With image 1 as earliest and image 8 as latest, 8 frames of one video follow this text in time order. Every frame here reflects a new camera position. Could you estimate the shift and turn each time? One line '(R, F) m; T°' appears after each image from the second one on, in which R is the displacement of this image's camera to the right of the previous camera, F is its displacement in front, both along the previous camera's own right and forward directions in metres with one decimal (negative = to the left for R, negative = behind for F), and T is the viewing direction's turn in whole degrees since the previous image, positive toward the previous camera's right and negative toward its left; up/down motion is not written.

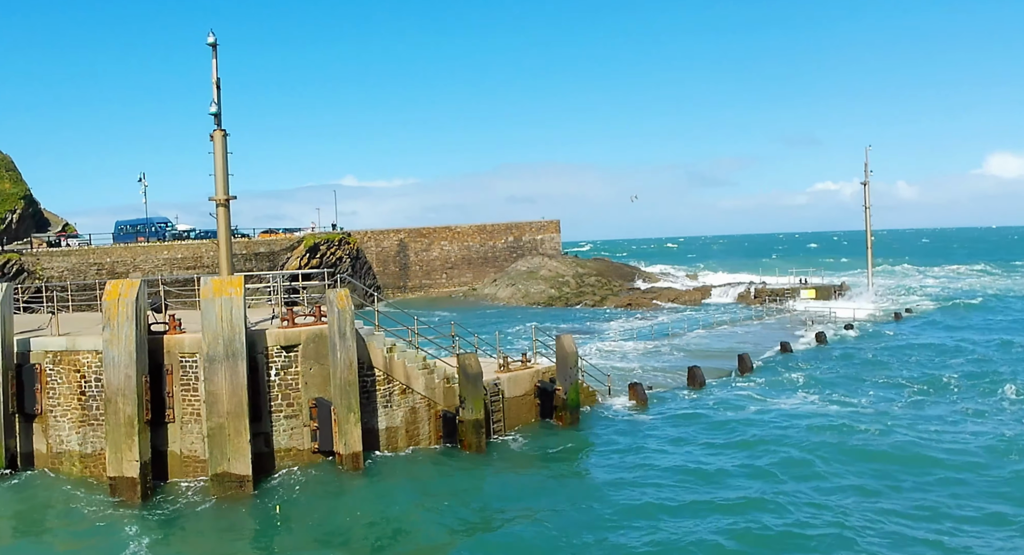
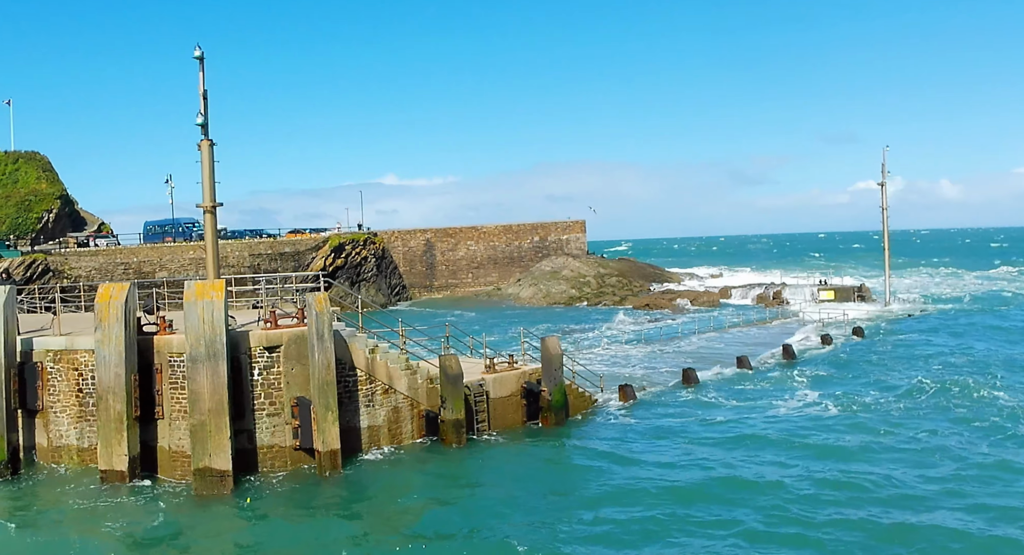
(+1.1, -0.4) m; -2°
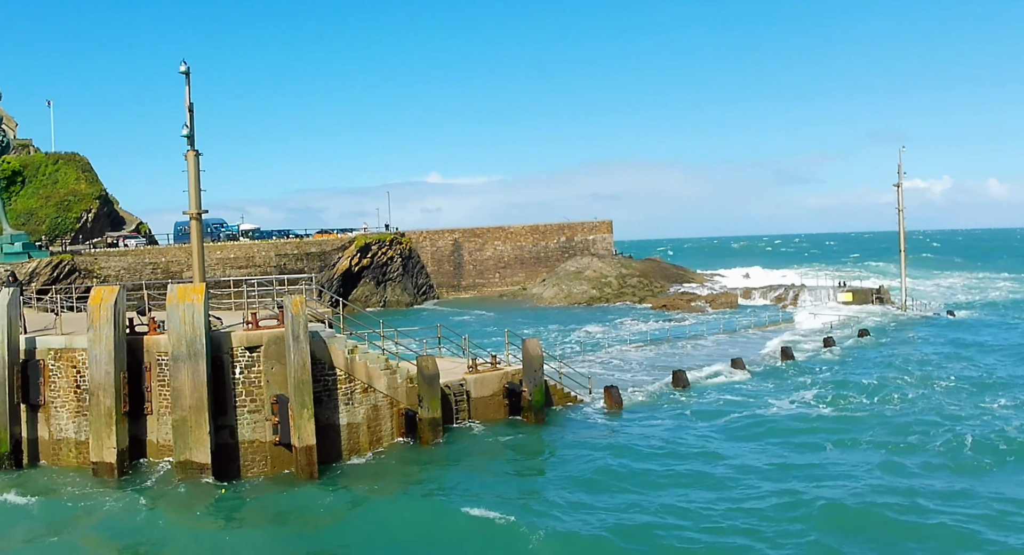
(+1.3, -0.6) m; -2°
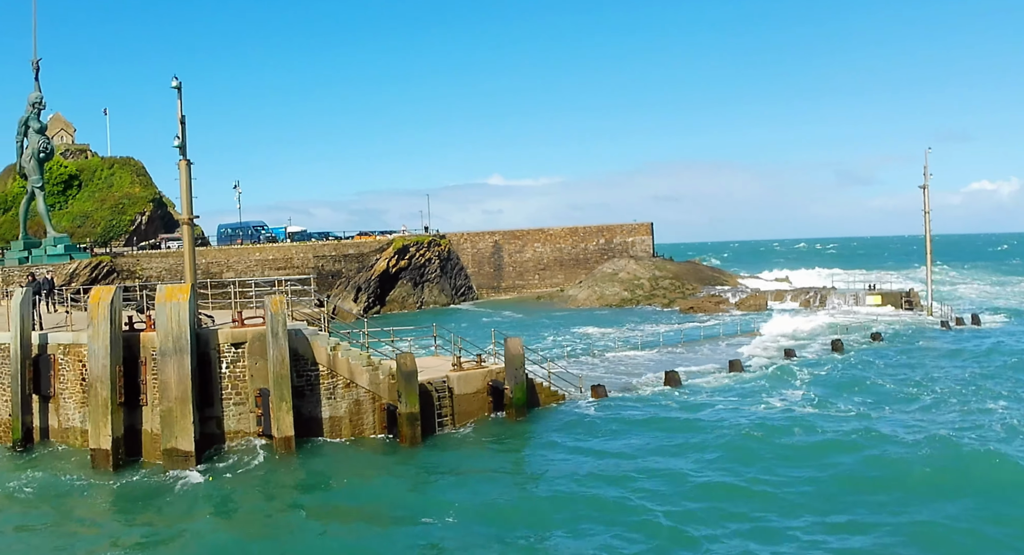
(+1.8, -0.8) m; -4°
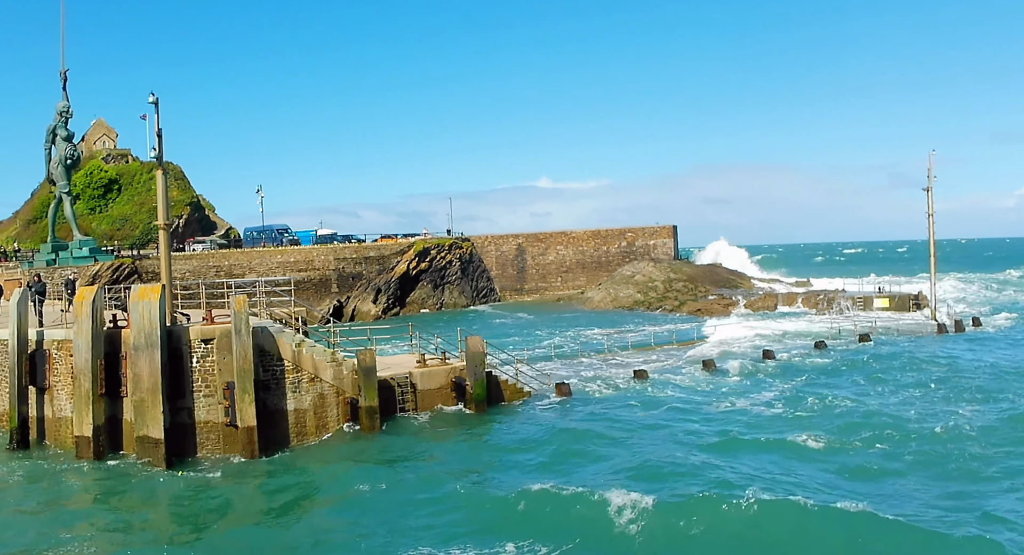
(+2.1, -1.2) m; -3°
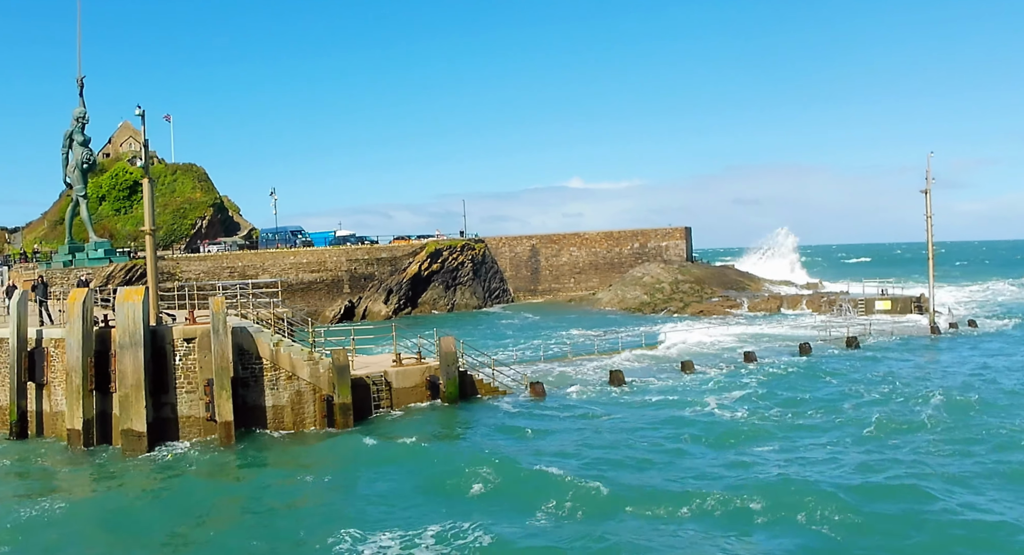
(+1.5, -1.0) m; -2°
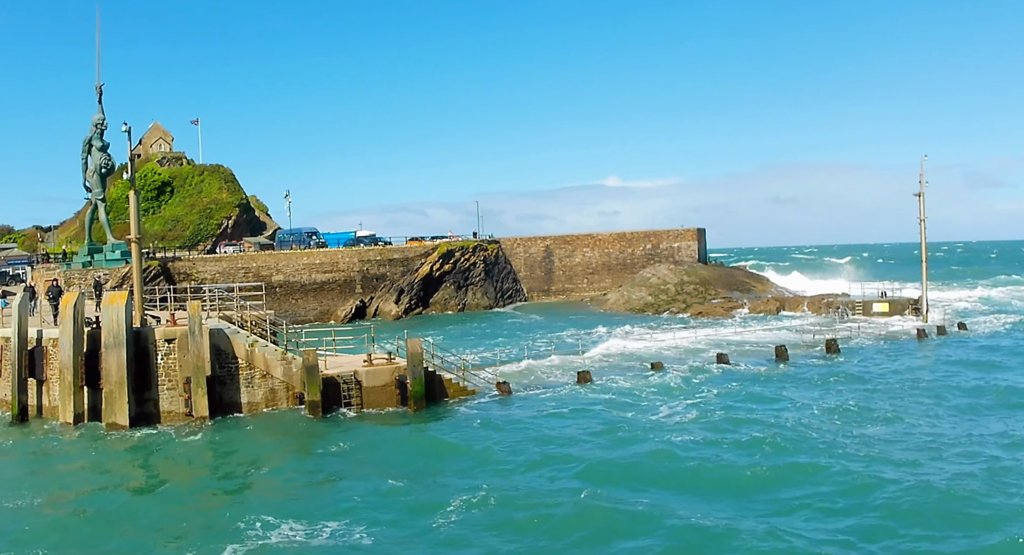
(+2.0, -1.5) m; -2°
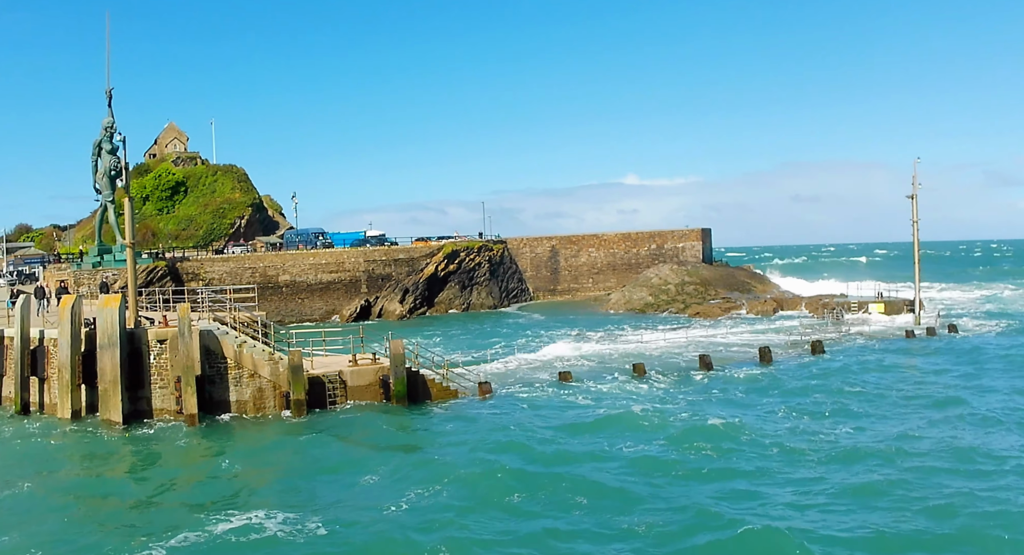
(+1.1, -1.0) m; -1°
